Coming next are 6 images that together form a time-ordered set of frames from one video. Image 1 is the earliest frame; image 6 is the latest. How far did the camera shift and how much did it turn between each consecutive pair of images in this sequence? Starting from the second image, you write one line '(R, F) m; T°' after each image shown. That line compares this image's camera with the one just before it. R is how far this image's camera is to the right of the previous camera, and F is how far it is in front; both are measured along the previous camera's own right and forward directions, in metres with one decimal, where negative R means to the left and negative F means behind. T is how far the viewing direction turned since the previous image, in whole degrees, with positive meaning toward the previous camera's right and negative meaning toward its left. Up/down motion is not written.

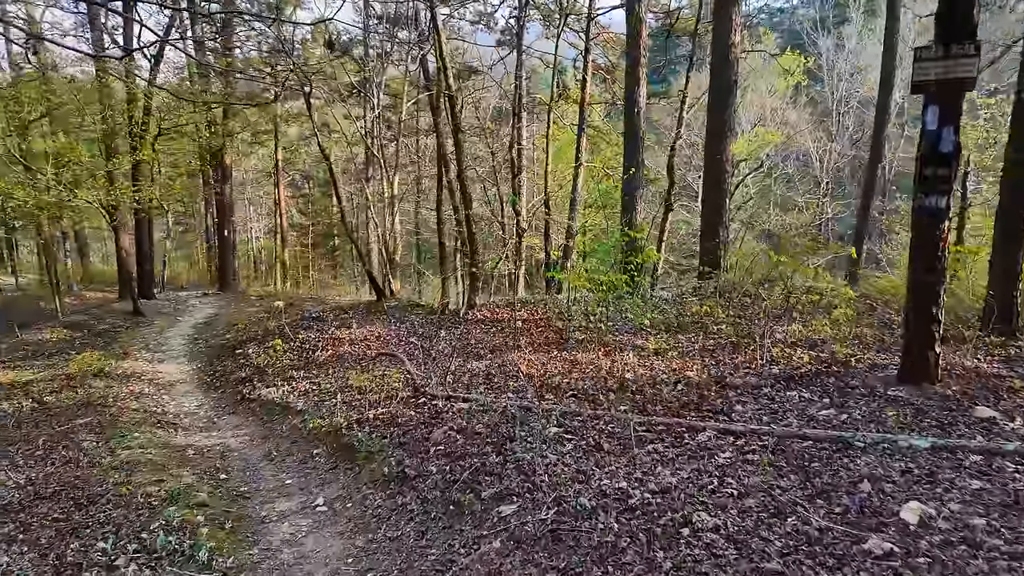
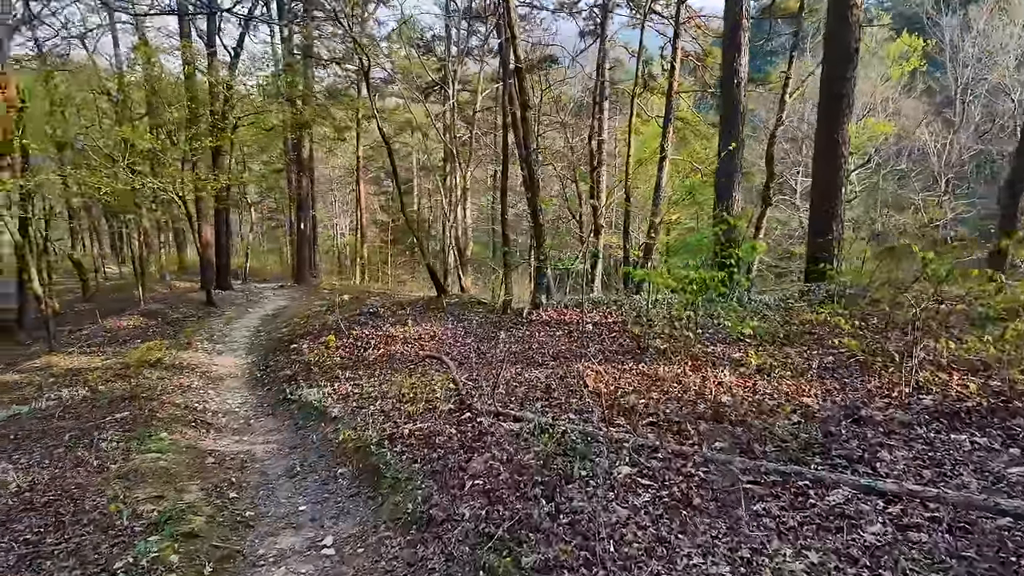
(+0.1, +1.2) m; -8°
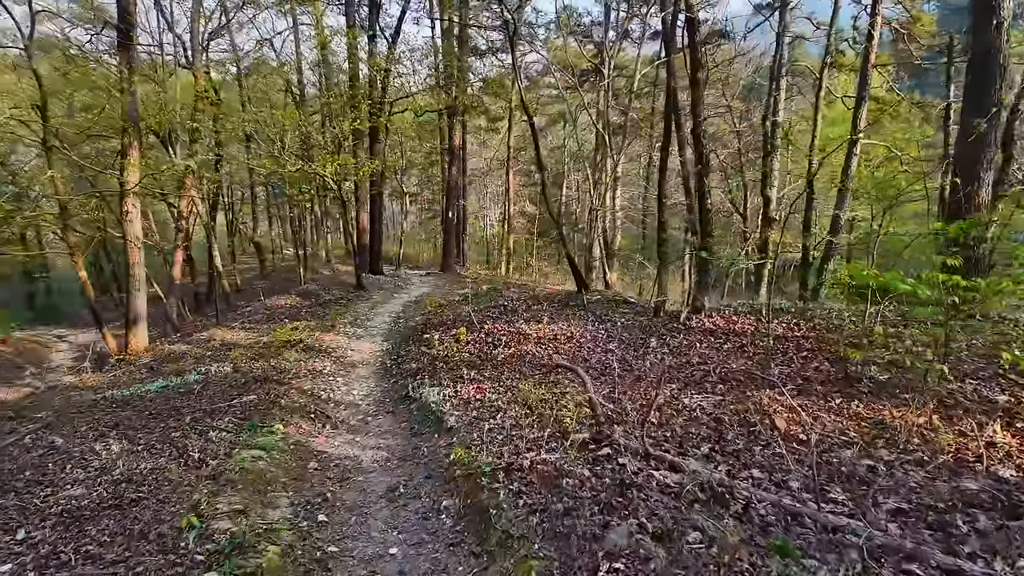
(-0.1, +1.3) m; -14°
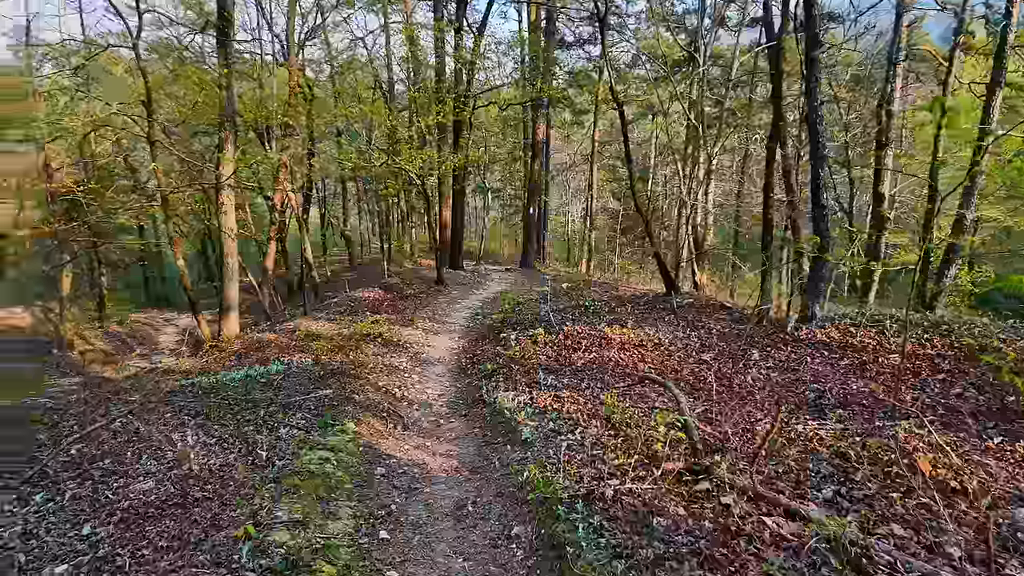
(0.0, +0.5) m; -8°
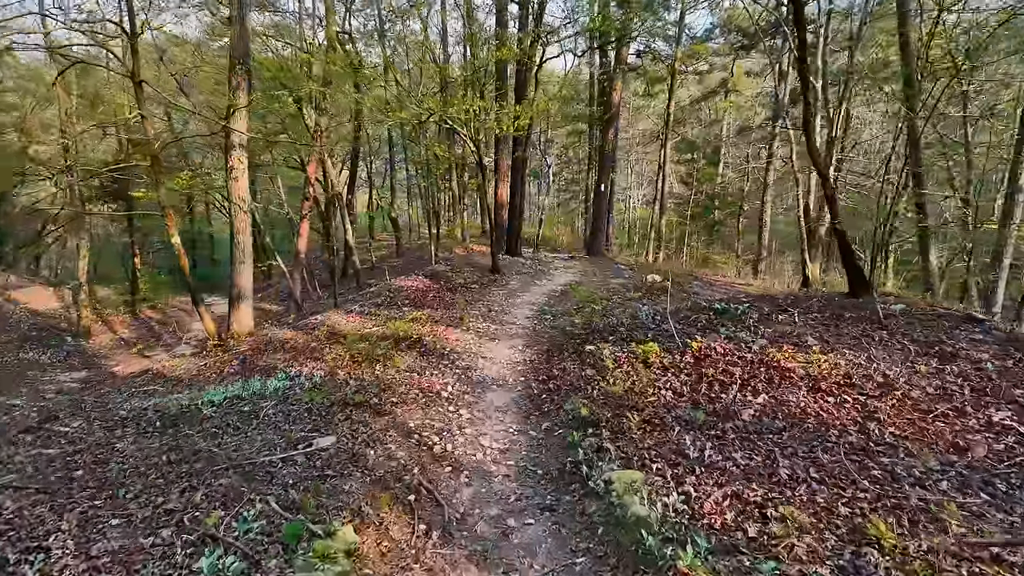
(-0.5, +3.0) m; -5°
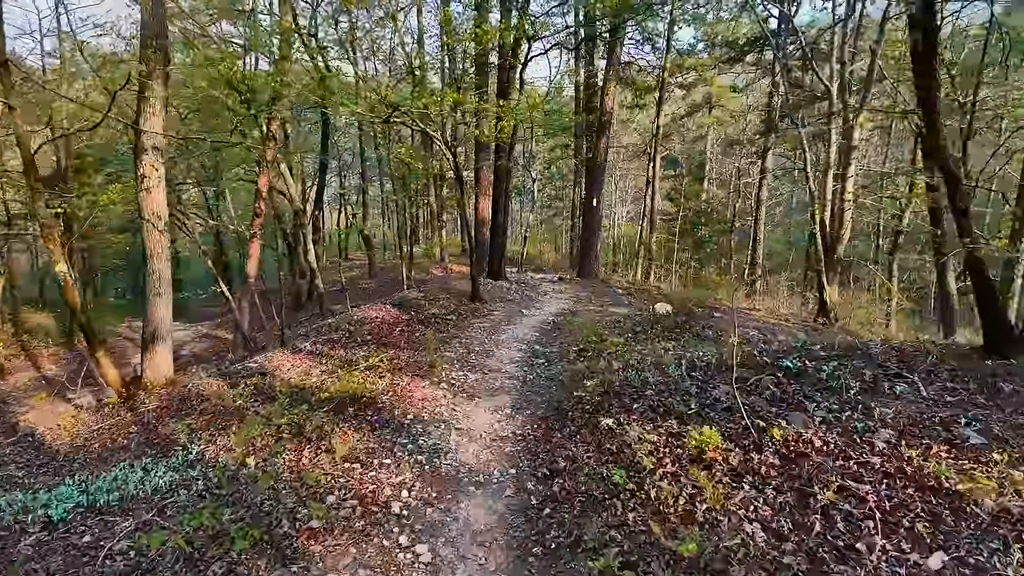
(0.0, +2.0) m; +2°
